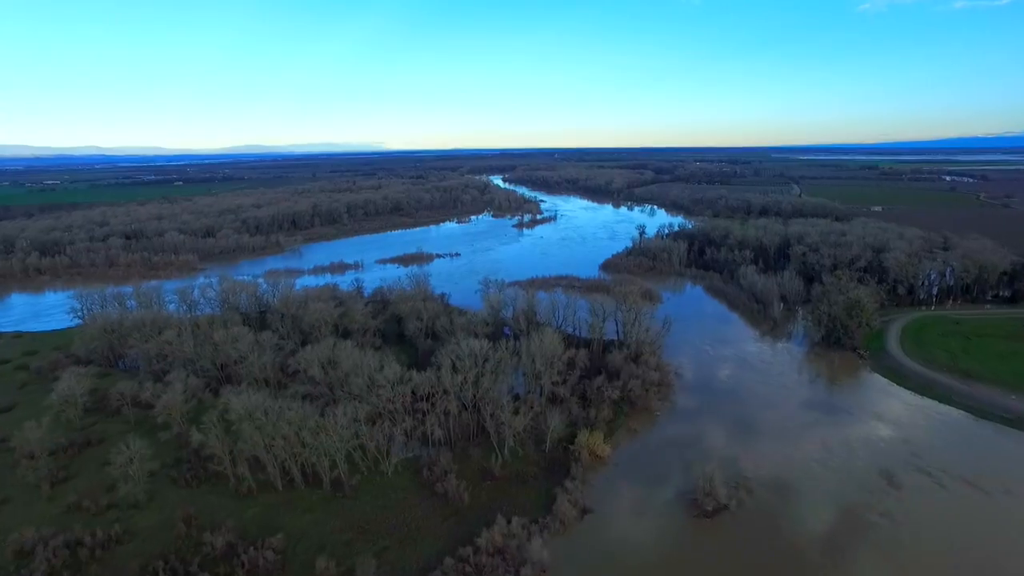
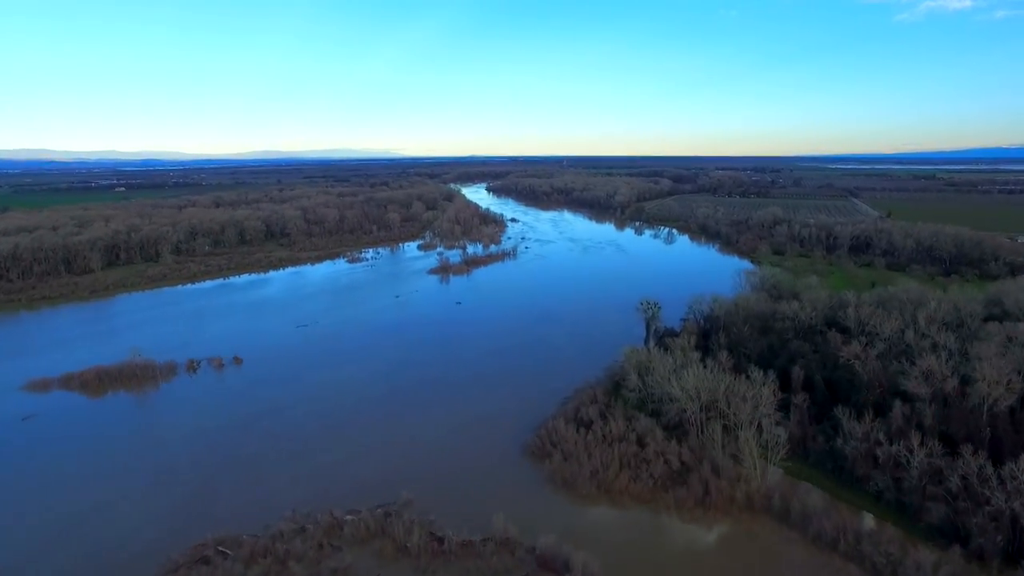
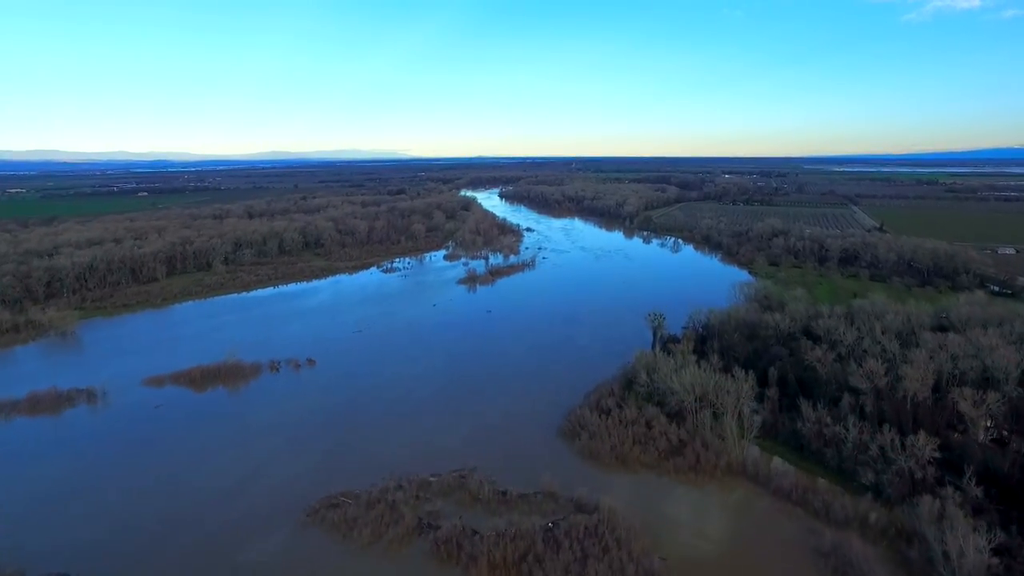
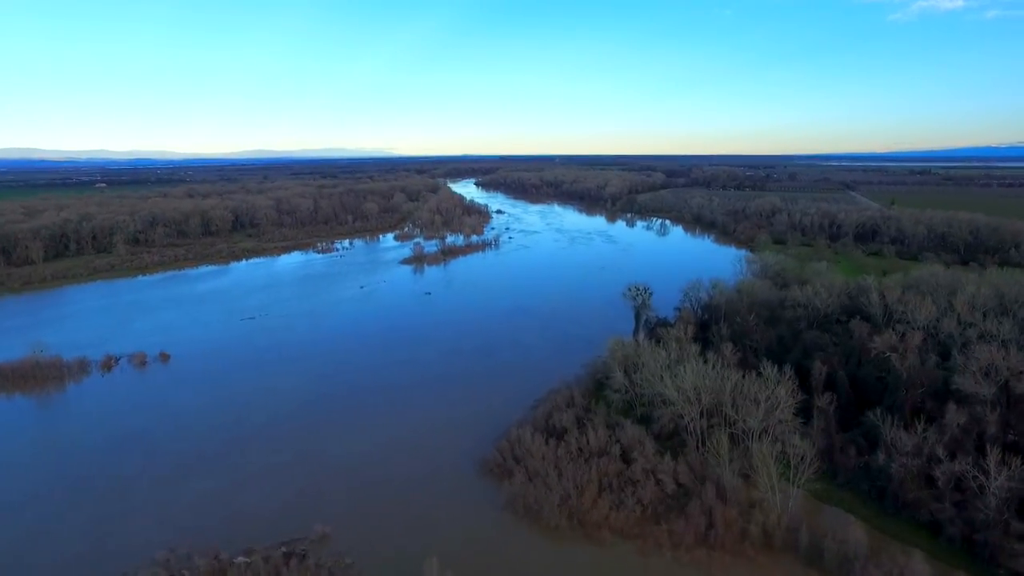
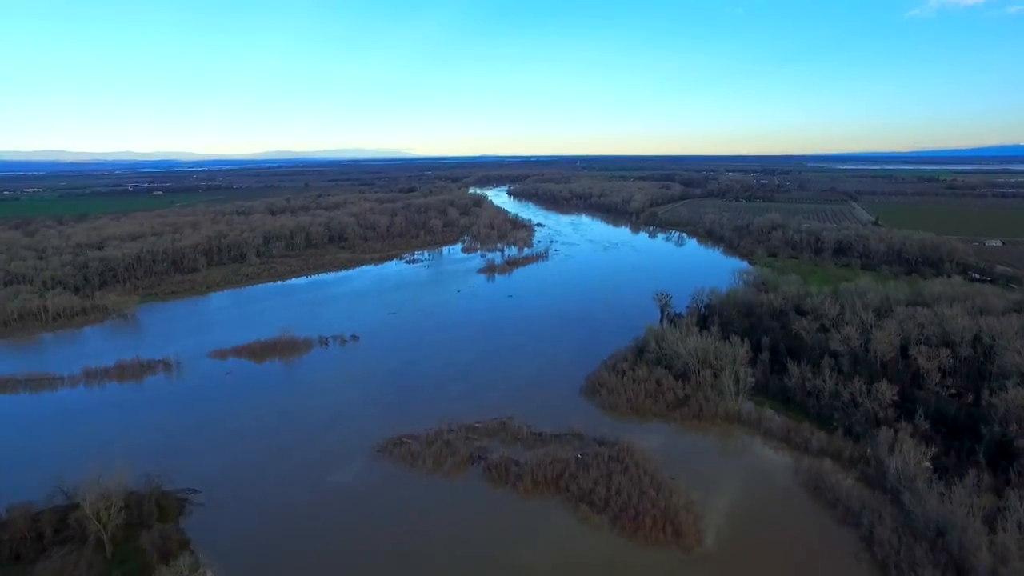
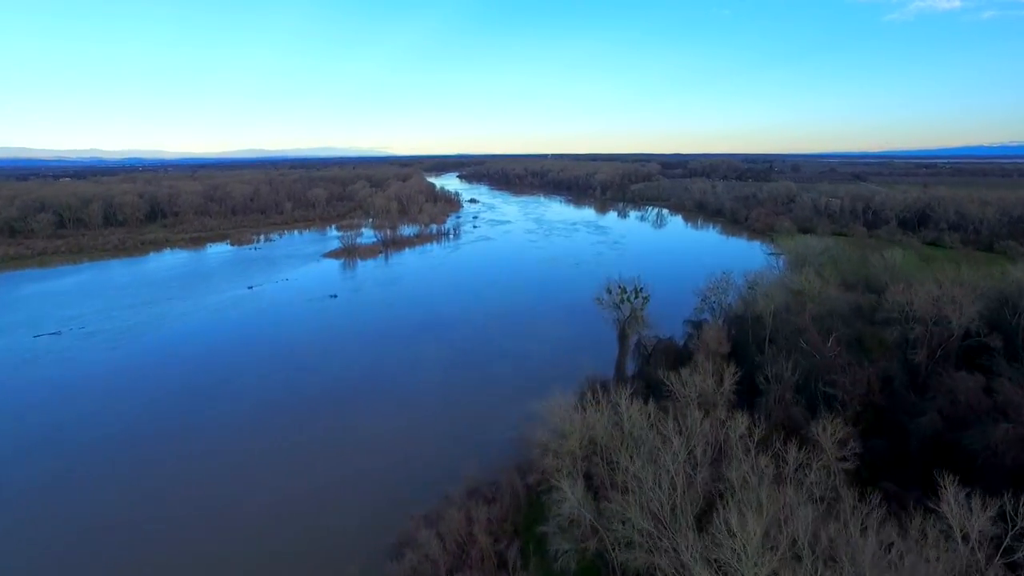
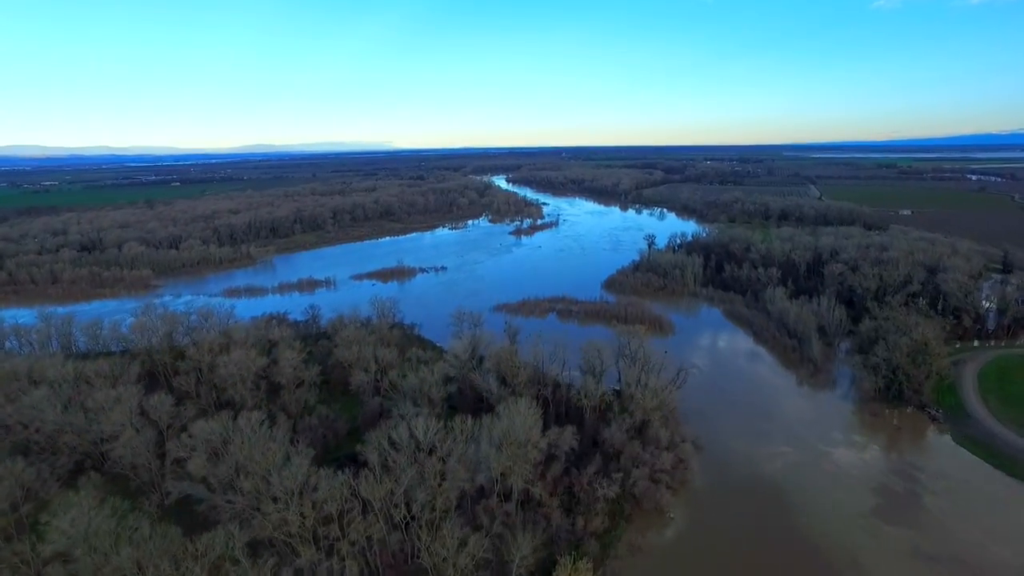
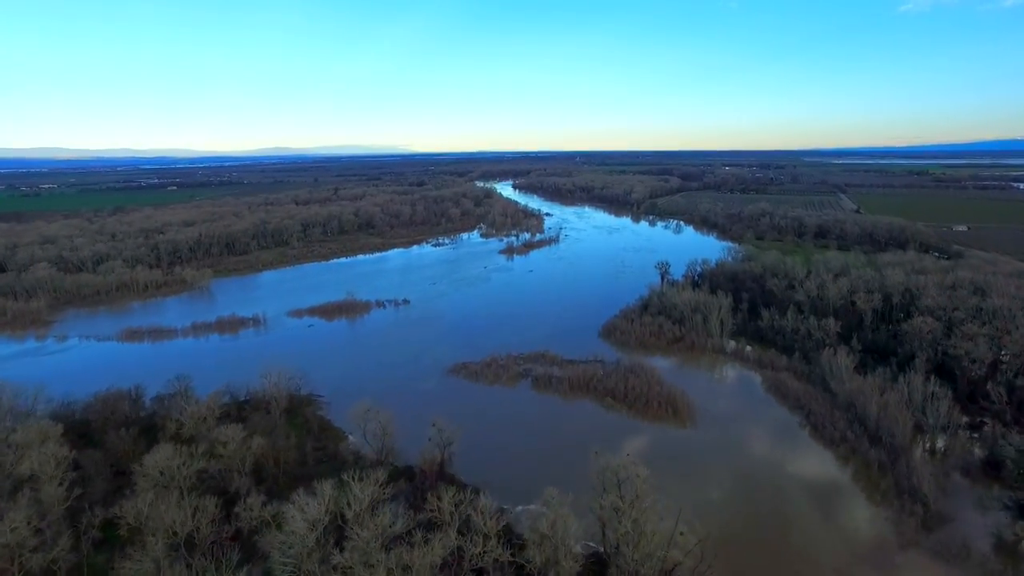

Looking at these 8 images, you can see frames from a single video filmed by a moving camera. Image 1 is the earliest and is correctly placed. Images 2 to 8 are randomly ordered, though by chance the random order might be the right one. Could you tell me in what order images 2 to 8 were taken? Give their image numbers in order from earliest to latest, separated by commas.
7, 8, 5, 3, 2, 4, 6
